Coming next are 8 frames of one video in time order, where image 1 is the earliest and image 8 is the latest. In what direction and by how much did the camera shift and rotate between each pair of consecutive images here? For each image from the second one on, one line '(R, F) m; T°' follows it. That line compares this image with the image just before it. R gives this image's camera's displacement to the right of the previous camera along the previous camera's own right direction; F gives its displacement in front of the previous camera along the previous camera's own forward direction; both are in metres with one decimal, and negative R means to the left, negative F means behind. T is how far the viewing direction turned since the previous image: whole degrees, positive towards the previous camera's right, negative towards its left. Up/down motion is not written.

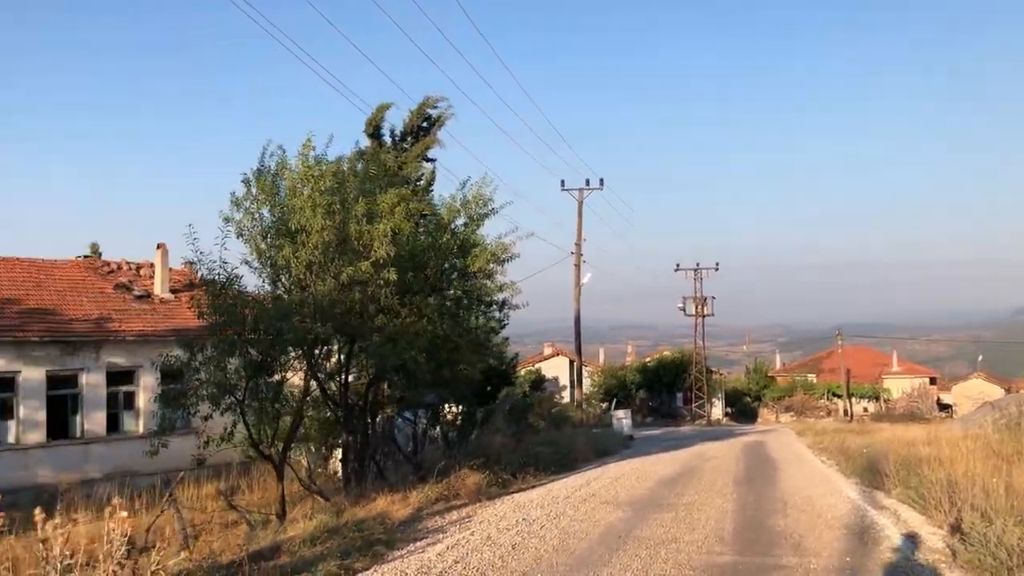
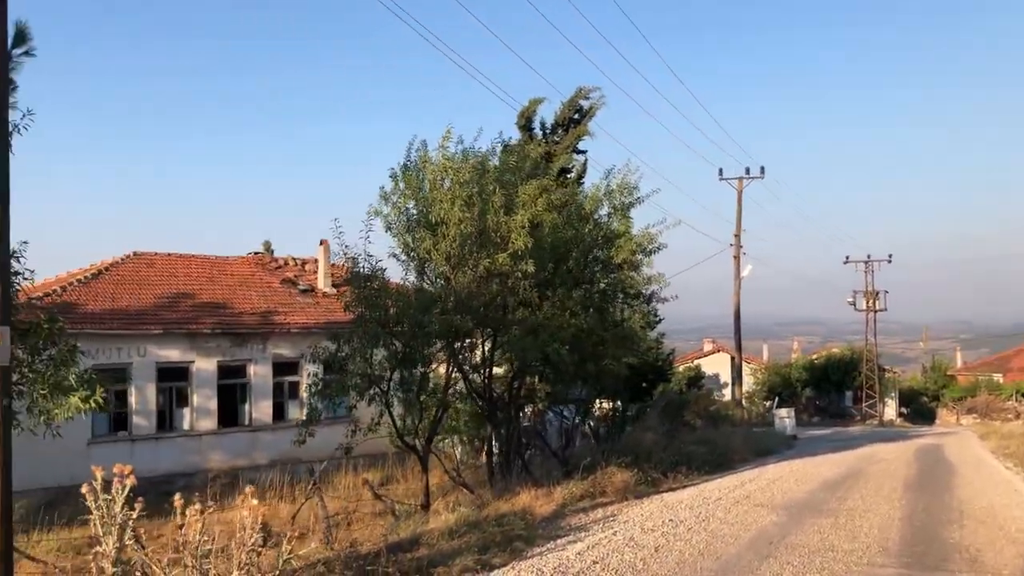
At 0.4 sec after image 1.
(+0.2, +0.3) m; -10°
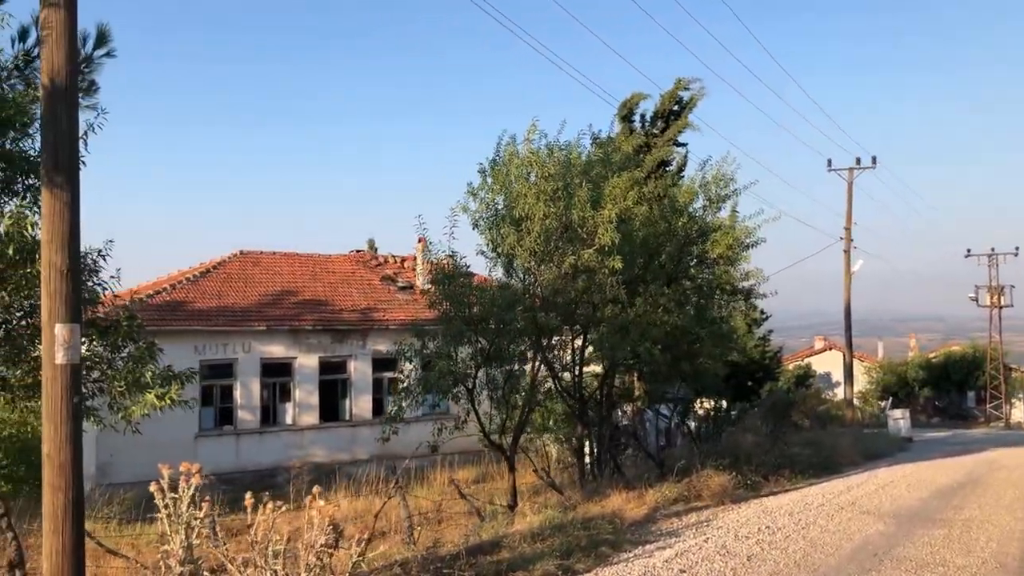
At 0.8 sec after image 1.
(+0.2, +0.3) m; -6°
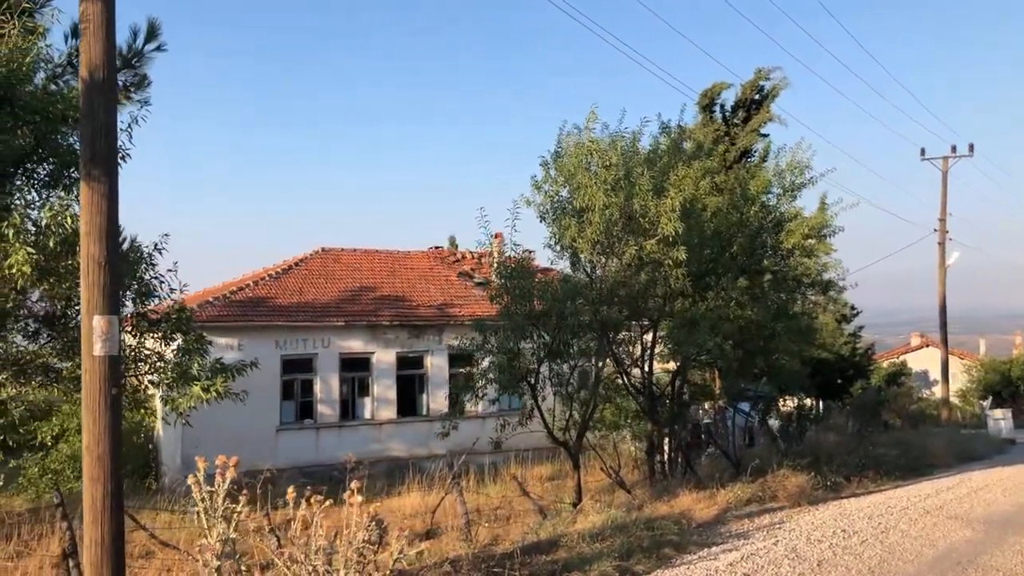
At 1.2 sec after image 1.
(+0.3, +0.2) m; -5°
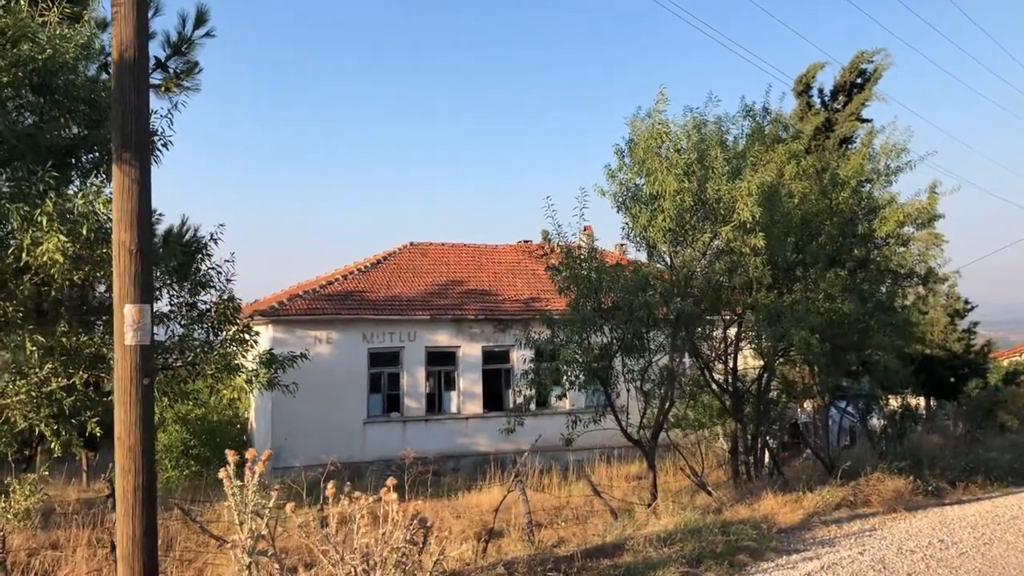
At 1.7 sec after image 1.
(+0.3, +0.4) m; -6°
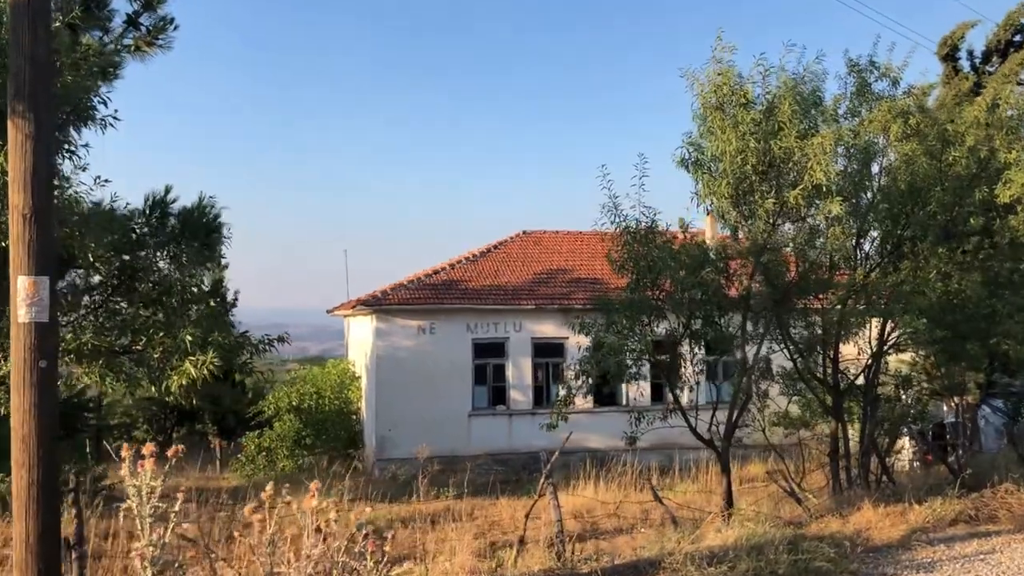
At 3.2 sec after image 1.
(+0.9, +1.0) m; -9°
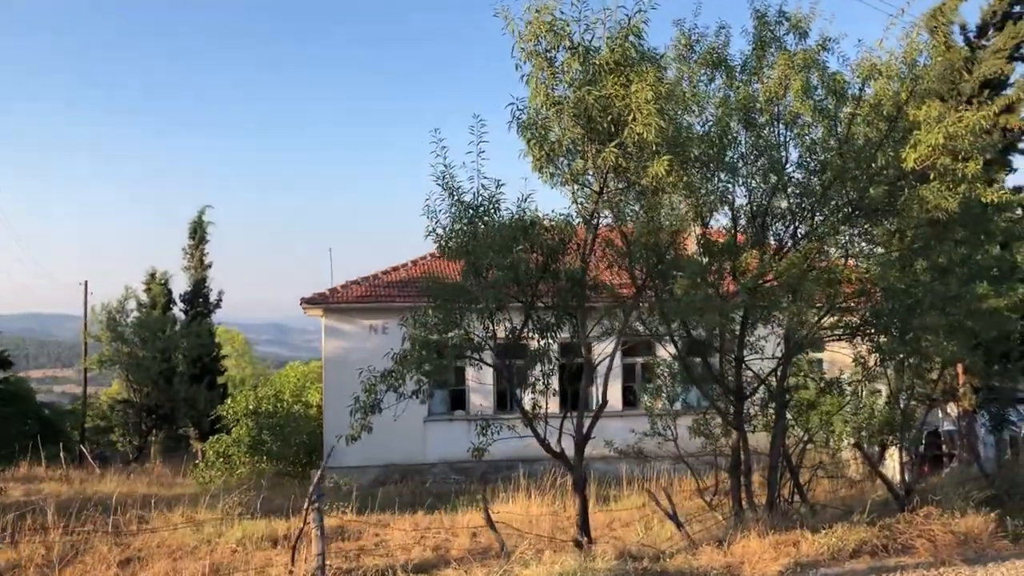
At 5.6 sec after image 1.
(+1.8, +1.3) m; -3°
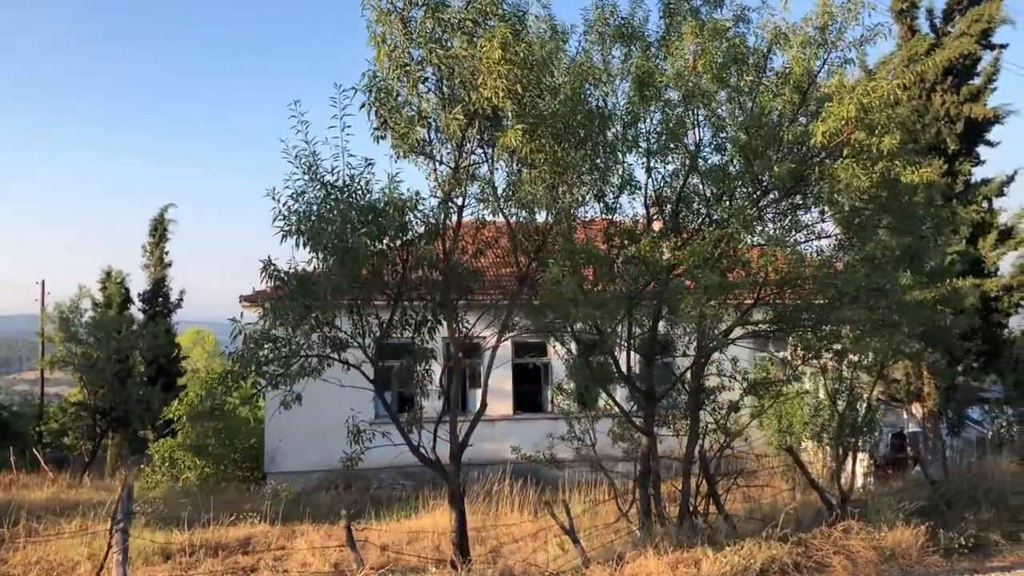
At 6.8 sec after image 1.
(+0.9, +0.7) m; 0°
